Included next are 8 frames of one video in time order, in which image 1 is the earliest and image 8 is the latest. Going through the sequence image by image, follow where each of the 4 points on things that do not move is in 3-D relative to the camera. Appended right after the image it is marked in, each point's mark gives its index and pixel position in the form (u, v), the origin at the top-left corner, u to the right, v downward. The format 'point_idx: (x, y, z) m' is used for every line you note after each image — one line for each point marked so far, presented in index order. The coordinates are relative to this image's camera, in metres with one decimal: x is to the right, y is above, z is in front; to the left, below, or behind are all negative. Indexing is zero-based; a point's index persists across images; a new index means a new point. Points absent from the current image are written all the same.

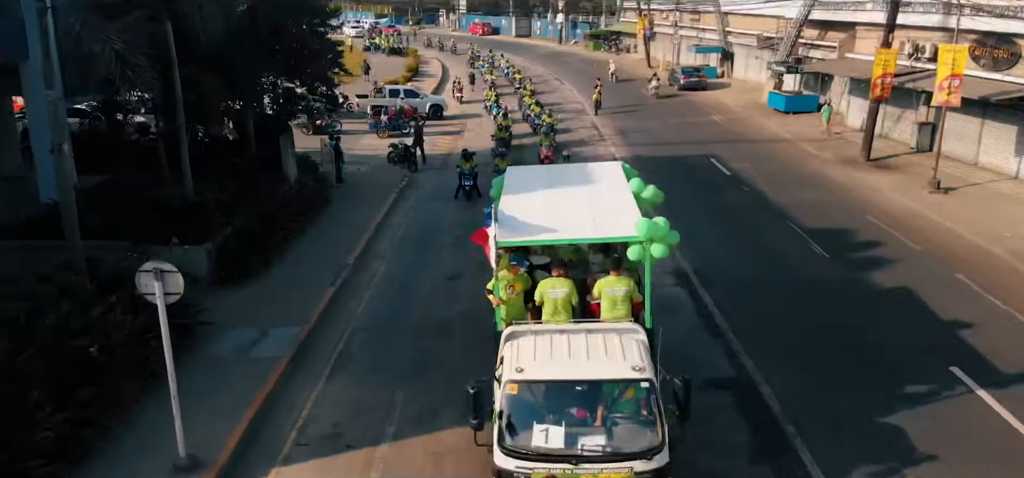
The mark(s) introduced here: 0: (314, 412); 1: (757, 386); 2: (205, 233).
0: (-2.8, -2.4, +12.7) m
1: (+3.6, -2.2, +13.4) m
2: (-6.5, +0.1, +18.9) m
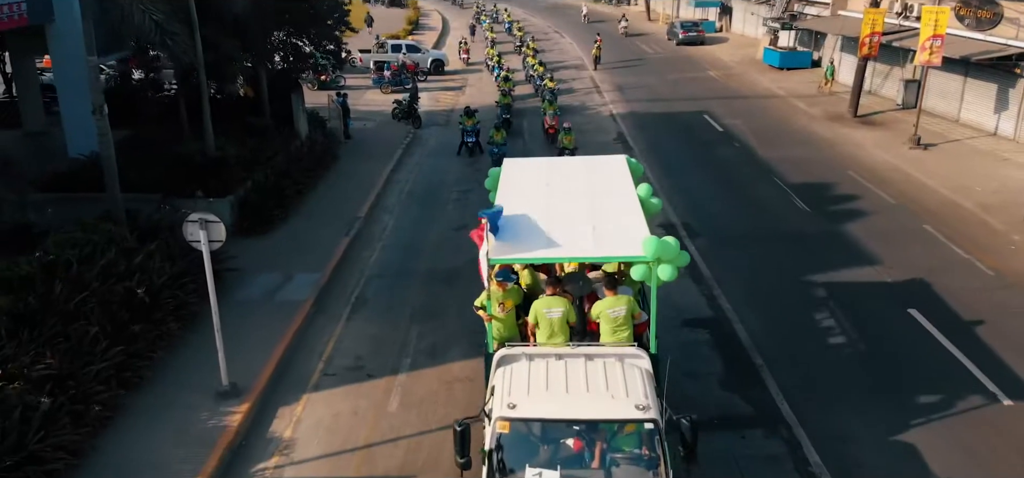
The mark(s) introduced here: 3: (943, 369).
0: (-2.7, -1.7, +14.3) m
1: (+3.6, -1.4, +14.9) m
2: (-6.4, +1.2, +20.3) m
3: (+6.4, -1.9, +13.4) m
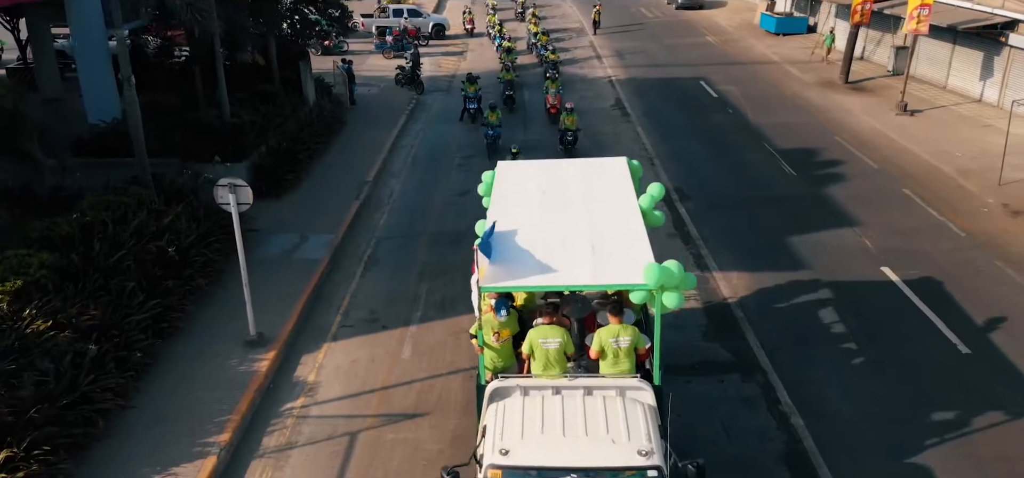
0: (-2.7, -1.1, +15.5) m
1: (+3.6, -0.8, +16.1) m
2: (-6.4, +2.1, +21.4) m
3: (+6.4, -1.3, +14.6) m
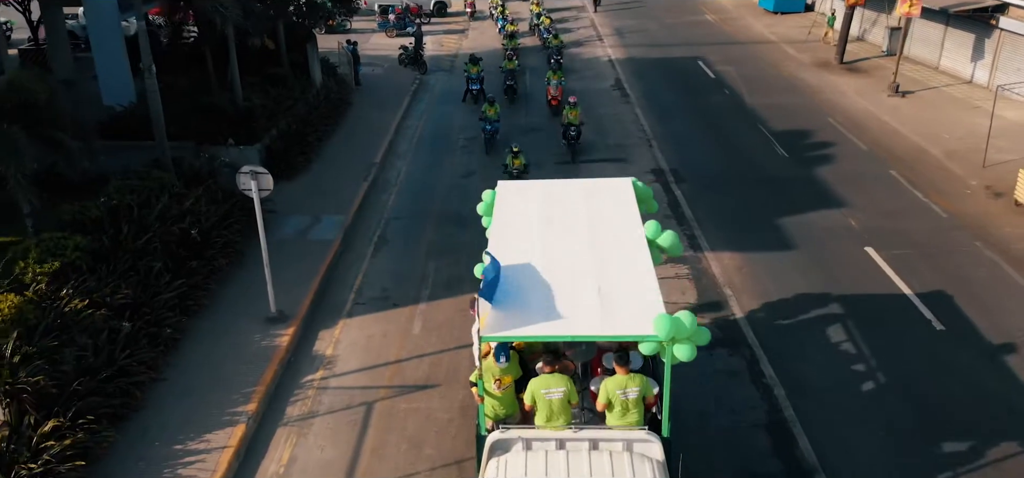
0: (-2.7, -0.8, +16.4) m
1: (+3.6, -0.4, +17.0) m
2: (-6.4, +2.6, +22.2) m
3: (+6.5, -1.0, +15.6) m
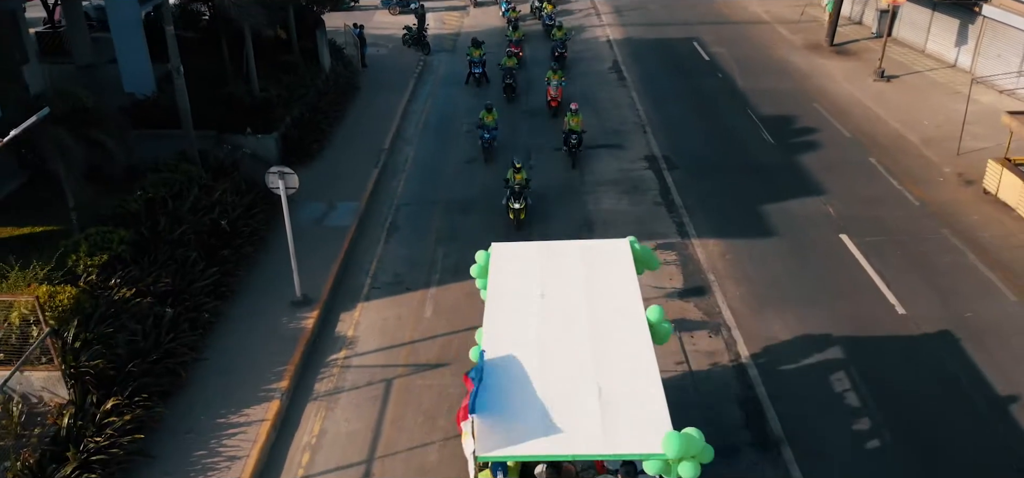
0: (-2.6, -0.5, +17.9) m
1: (+3.7, -0.2, +18.5) m
2: (-6.3, +3.0, +23.6) m
3: (+6.5, -0.8, +17.1) m
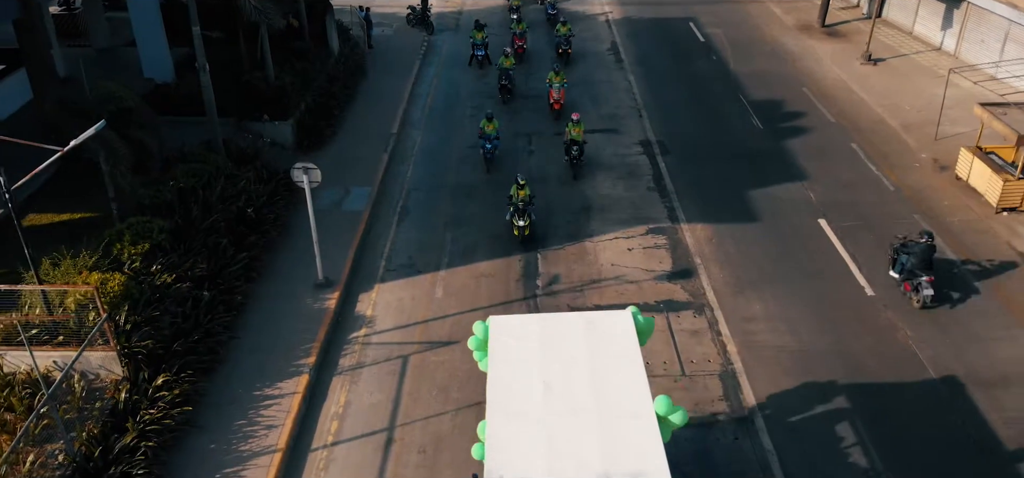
0: (-2.5, -0.2, +19.4) m
1: (+3.8, +0.2, +20.0) m
2: (-6.3, +3.5, +25.0) m
3: (+6.6, -0.5, +18.6) m
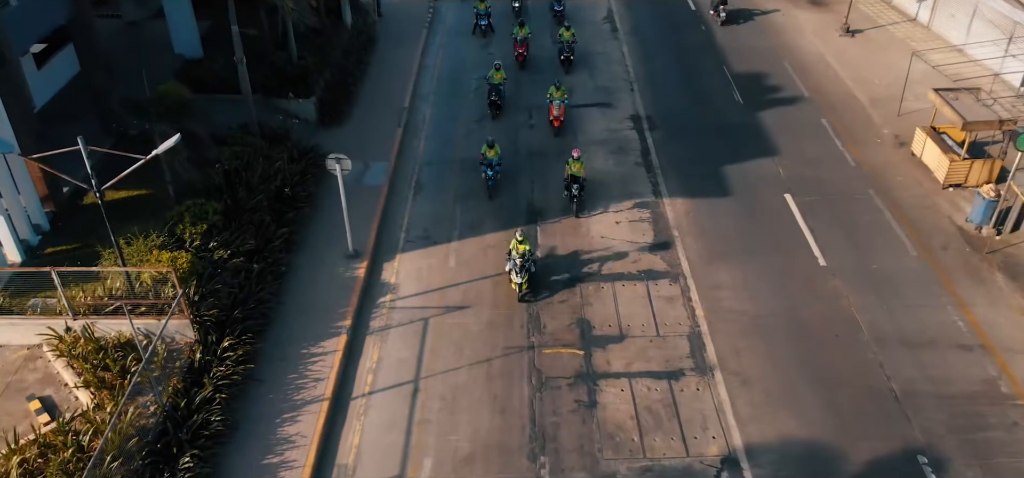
0: (-2.5, +0.4, +22.3) m
1: (+3.8, +0.8, +22.8) m
2: (-6.2, +4.6, +27.5) m
3: (+6.7, +0.1, +21.4) m
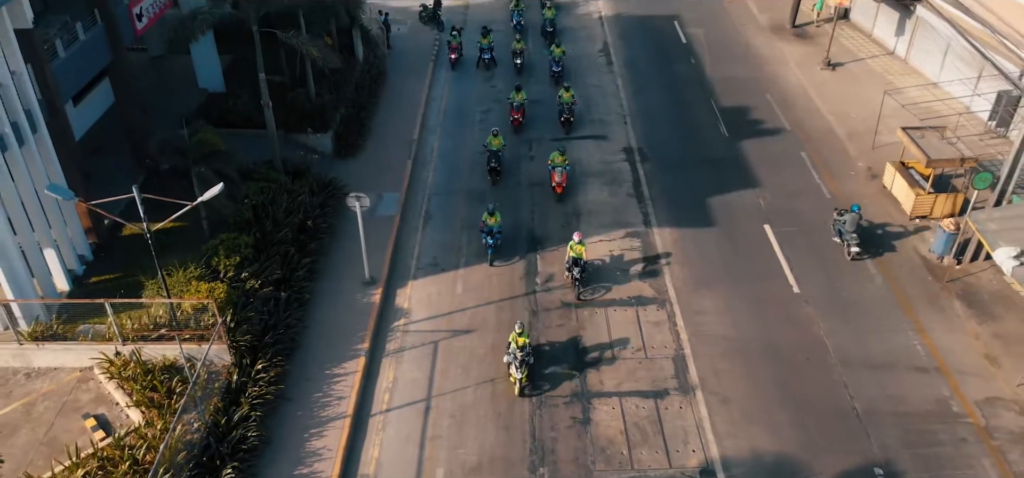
0: (-2.4, -0.3, +24.3) m
1: (+3.9, +0.1, +24.8) m
2: (-6.1, +3.8, +29.5) m
3: (+6.7, -0.7, +23.5) m
